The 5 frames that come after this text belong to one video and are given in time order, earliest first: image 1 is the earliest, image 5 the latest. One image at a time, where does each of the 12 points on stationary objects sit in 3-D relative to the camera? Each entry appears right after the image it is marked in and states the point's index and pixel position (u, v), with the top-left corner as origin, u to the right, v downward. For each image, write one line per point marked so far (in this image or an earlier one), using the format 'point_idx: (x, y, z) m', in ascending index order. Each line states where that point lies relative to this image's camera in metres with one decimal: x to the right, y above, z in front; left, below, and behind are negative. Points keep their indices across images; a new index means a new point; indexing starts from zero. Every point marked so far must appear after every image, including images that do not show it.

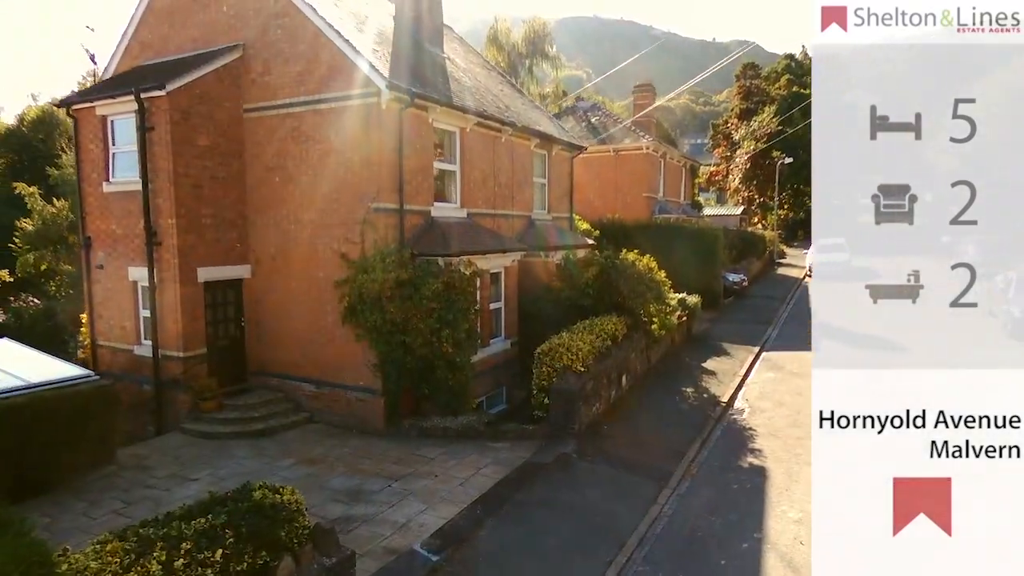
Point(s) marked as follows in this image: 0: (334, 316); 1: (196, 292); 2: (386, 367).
0: (-3.2, -0.5, +10.8) m
1: (-5.6, -0.1, +10.8) m
2: (-2.1, -1.3, +10.2) m
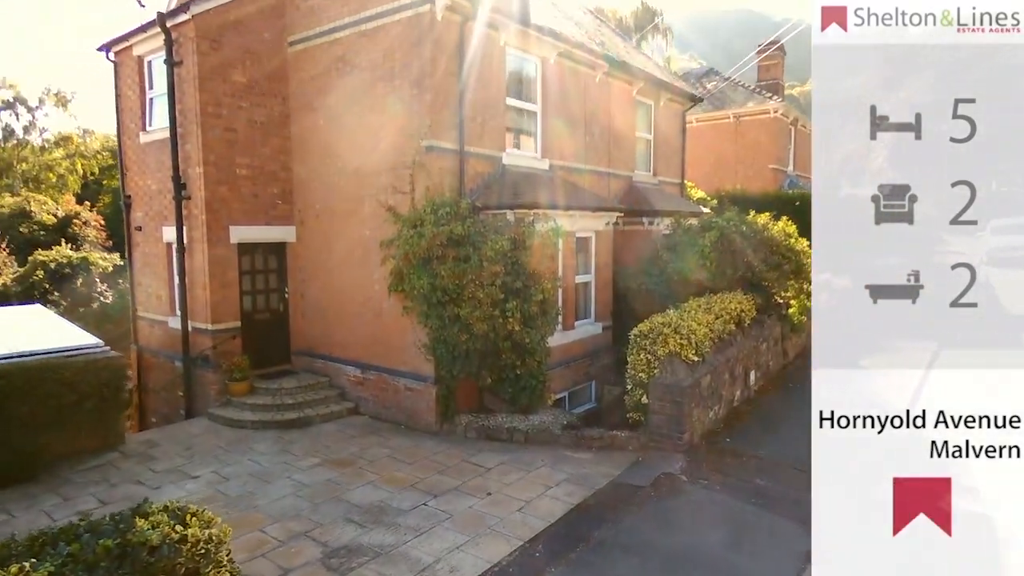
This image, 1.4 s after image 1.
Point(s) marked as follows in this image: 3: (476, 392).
0: (-1.9, +0.1, +8.8) m
1: (-4.3, +0.5, +9.3) m
2: (-1.0, -0.8, +8.1) m
3: (-0.5, -1.5, +8.8) m
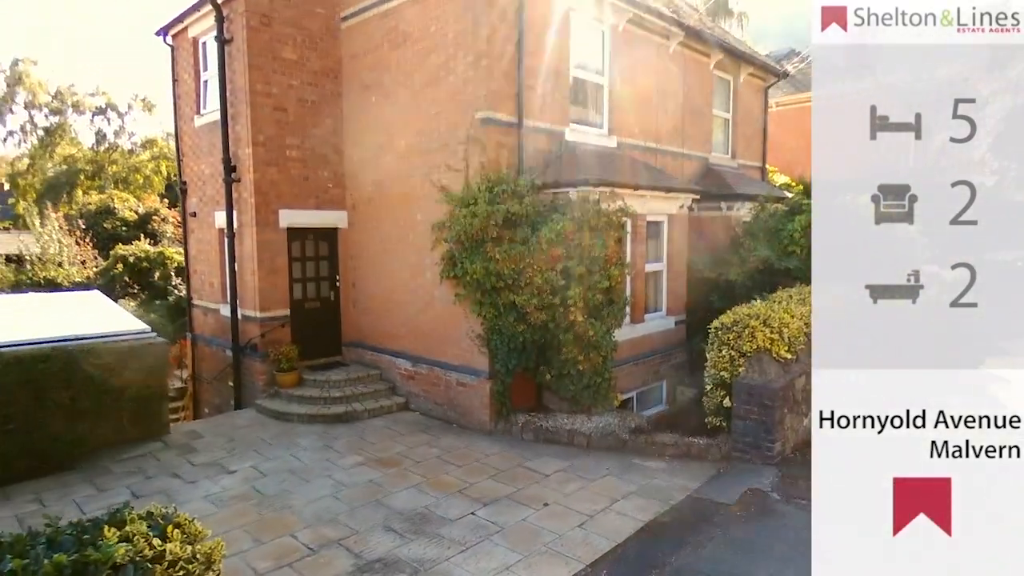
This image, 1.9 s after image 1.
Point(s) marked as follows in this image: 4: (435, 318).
0: (-1.1, +0.3, +8.2) m
1: (-3.4, +0.7, +8.9) m
2: (-0.3, -0.6, +7.4) m
3: (+0.3, -1.3, +8.0) m
4: (-1.0, -0.4, +8.2) m
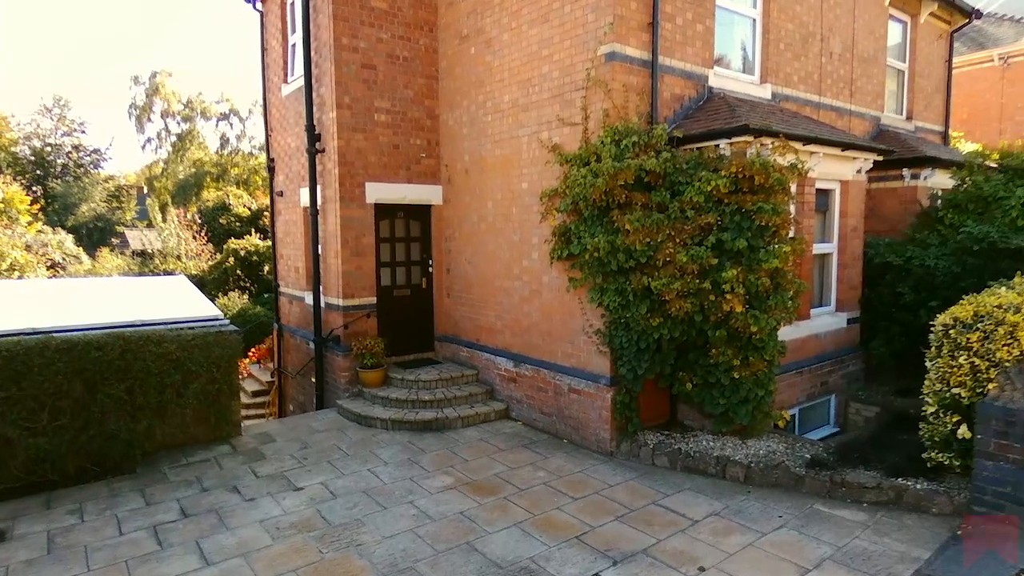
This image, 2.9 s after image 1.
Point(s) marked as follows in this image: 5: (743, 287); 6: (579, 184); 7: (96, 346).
0: (+0.3, +0.4, +6.7) m
1: (-1.9, +0.9, +7.8) m
2: (+1.0, -0.5, +5.8) m
3: (+1.6, -1.2, +6.3) m
4: (+0.3, -0.2, +6.7) m
5: (+1.9, 0.0, +5.1) m
6: (+0.6, +1.0, +5.7) m
7: (-3.8, -0.5, +5.6) m
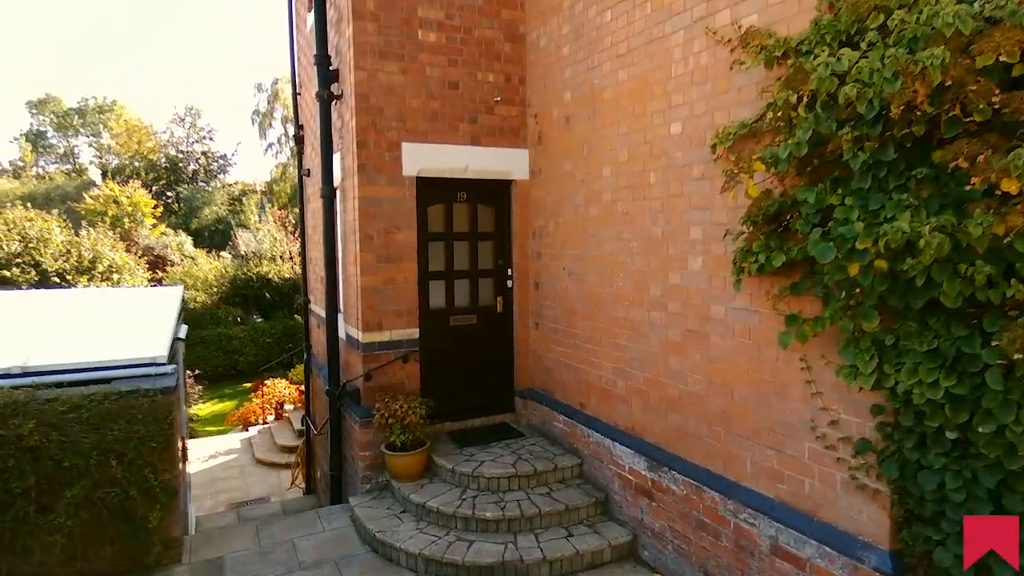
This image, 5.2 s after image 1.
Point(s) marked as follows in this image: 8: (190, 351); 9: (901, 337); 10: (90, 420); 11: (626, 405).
0: (+1.1, +0.2, +3.4) m
1: (-0.9, +0.7, +4.8) m
2: (+1.5, -0.7, +2.3) m
3: (+2.3, -1.4, +2.8) m
4: (+1.1, -0.4, +3.4) m
5: (+2.4, -0.2, +1.5) m
6: (+1.2, +0.7, +2.3) m
7: (-3.2, -0.7, +3.0) m
8: (-8.6, -1.7, +16.7) m
9: (+1.4, -0.2, +2.2) m
10: (-2.4, -0.7, +3.5) m
11: (+0.8, -0.8, +4.1) m
